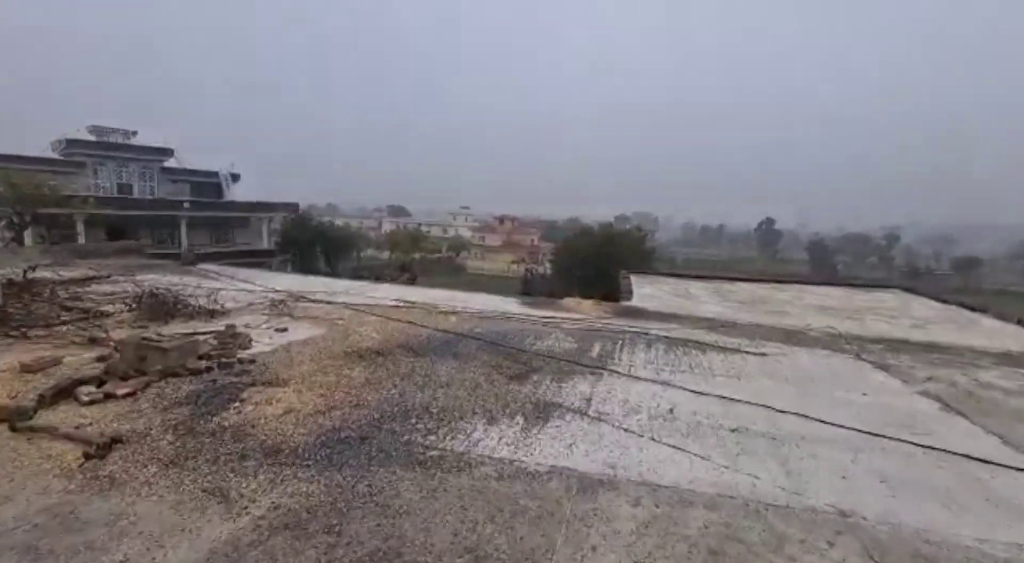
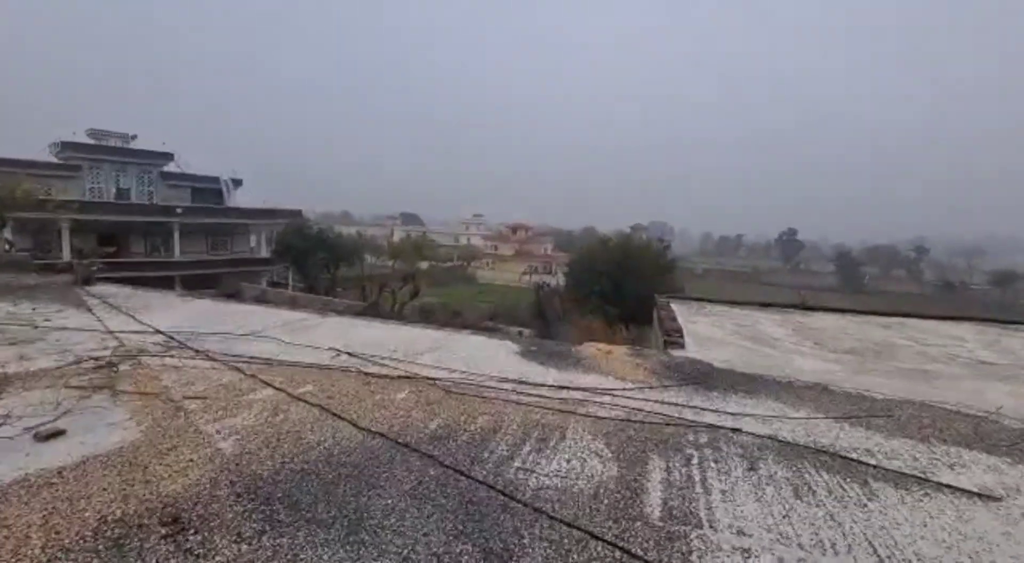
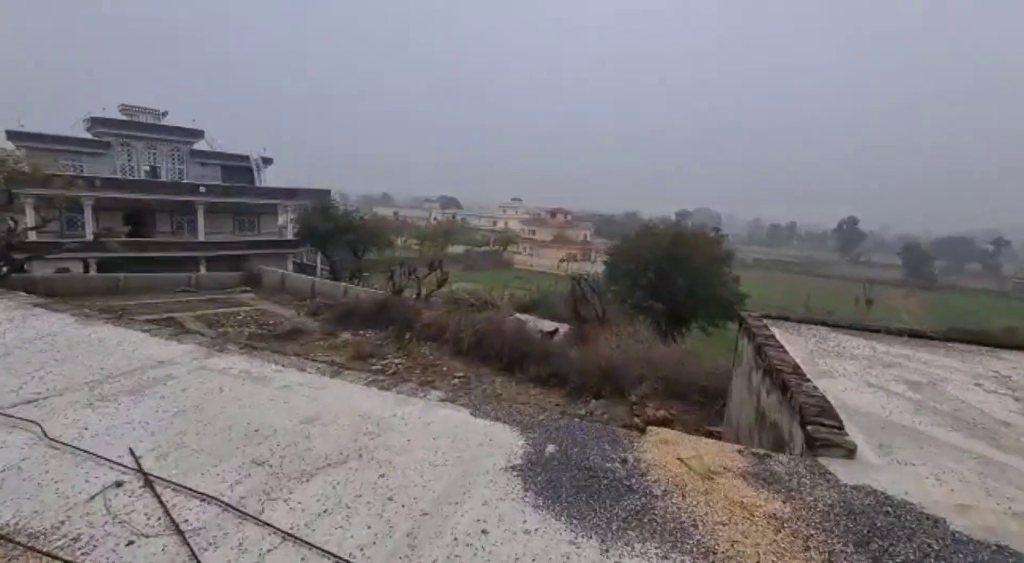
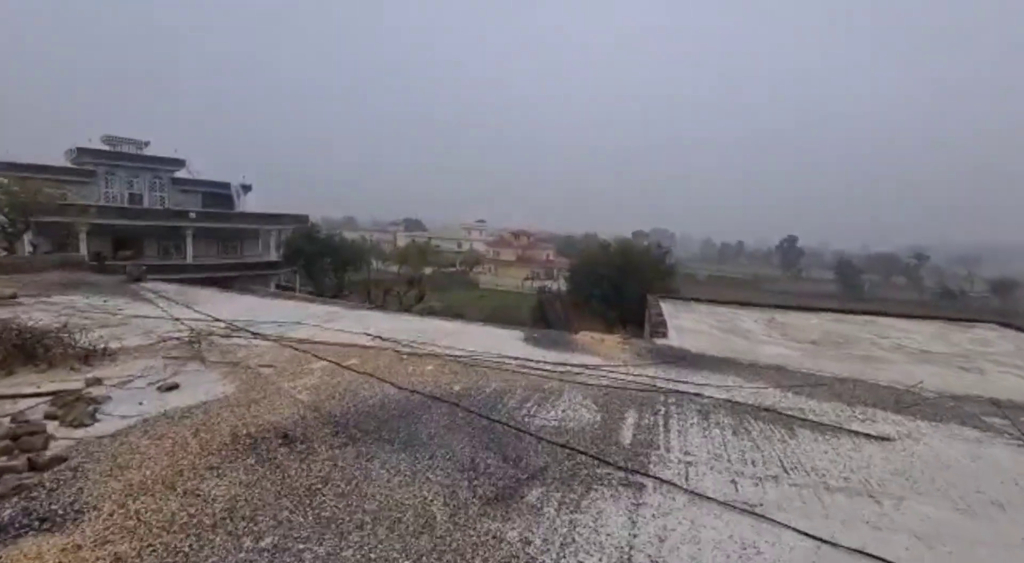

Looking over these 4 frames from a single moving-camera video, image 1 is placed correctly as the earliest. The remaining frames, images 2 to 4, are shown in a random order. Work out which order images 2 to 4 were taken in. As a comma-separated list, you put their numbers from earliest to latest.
4, 2, 3
